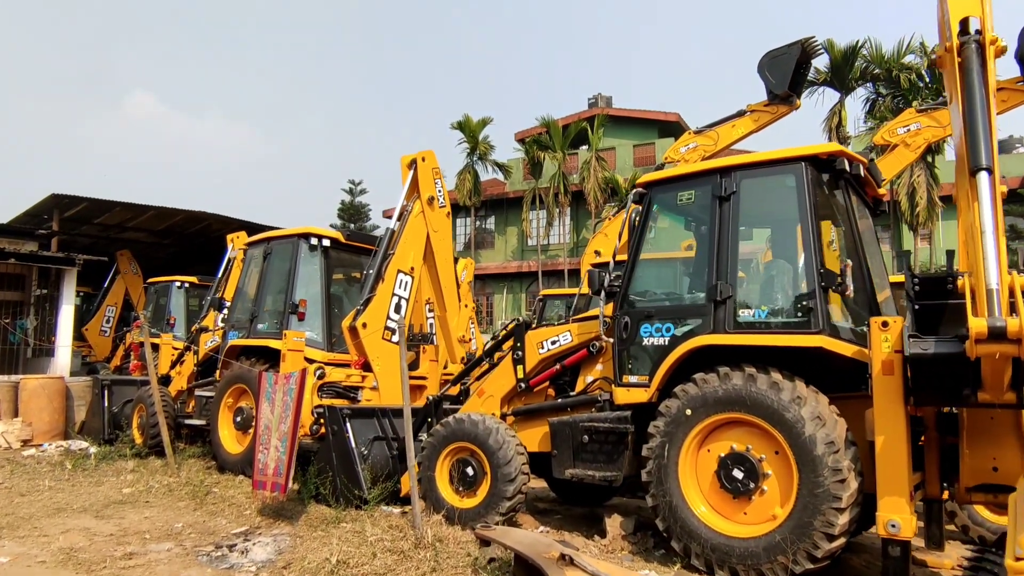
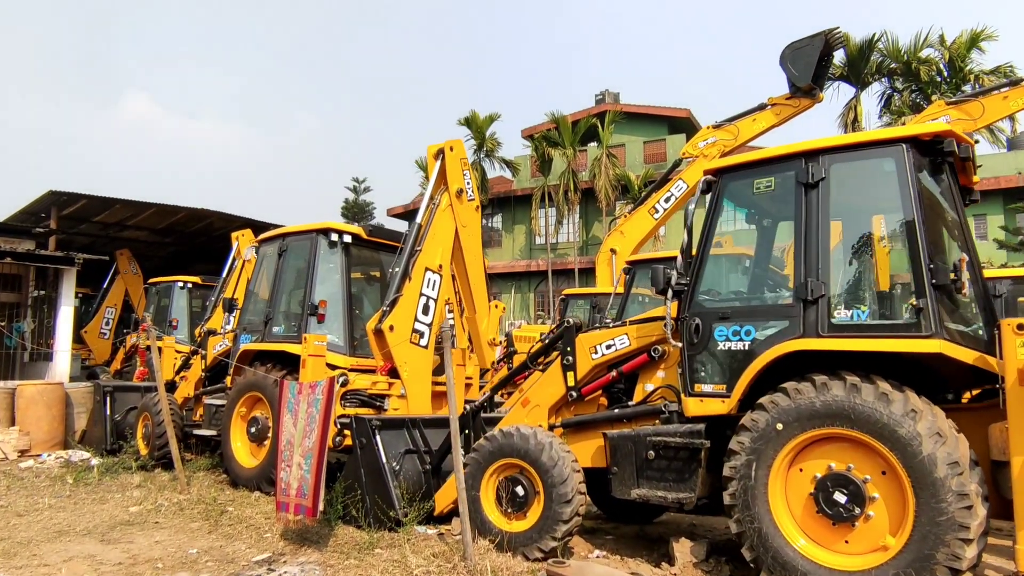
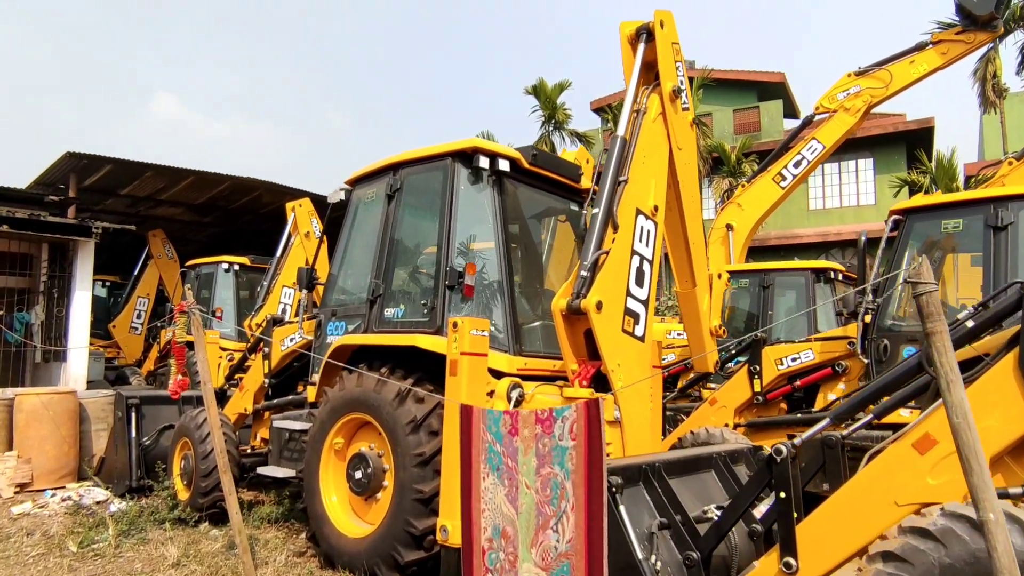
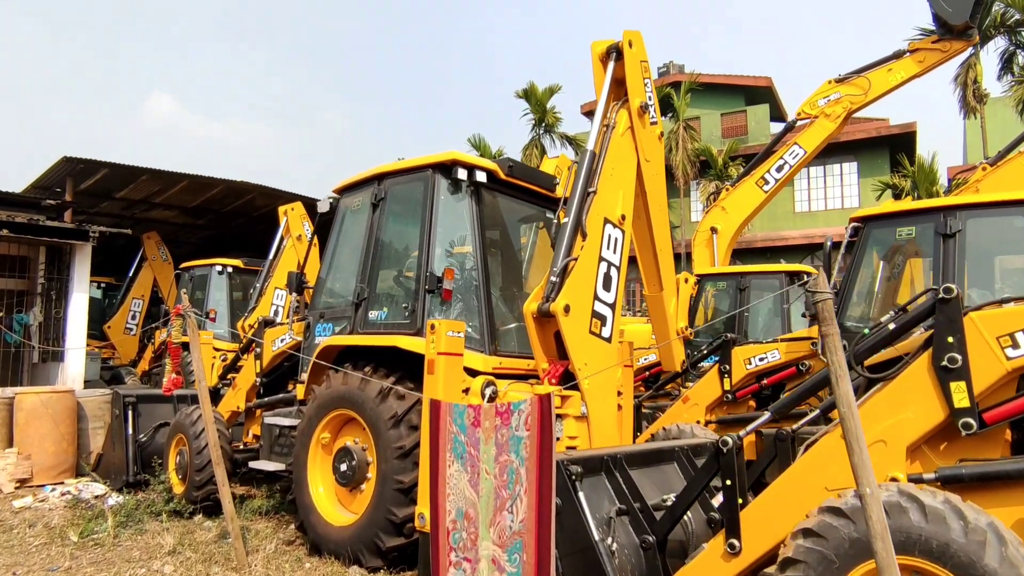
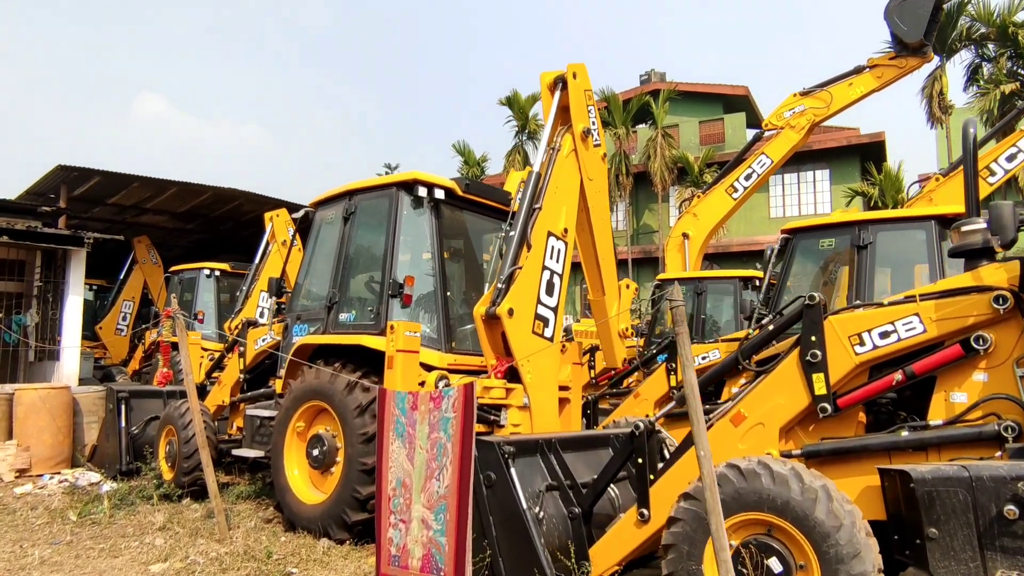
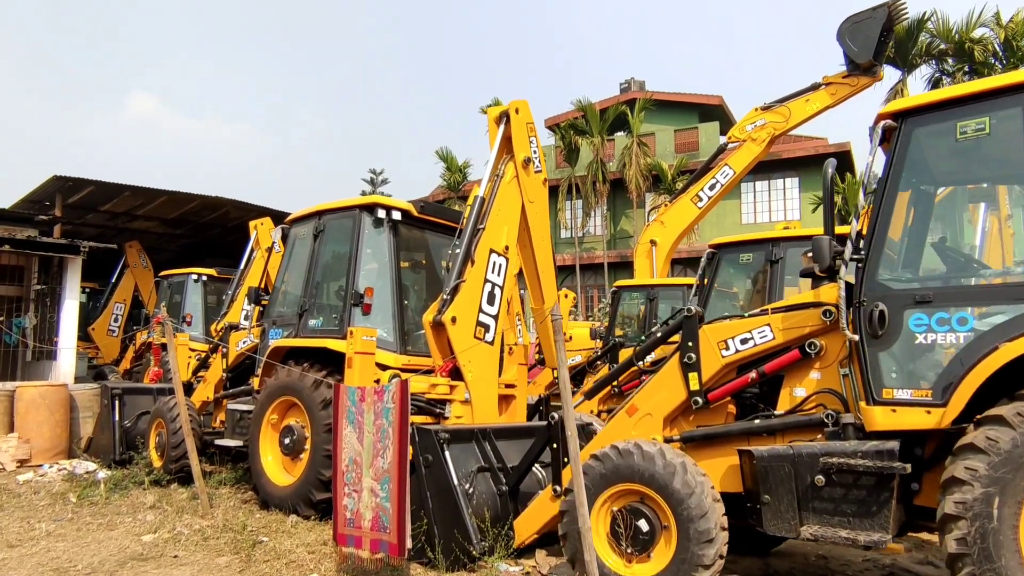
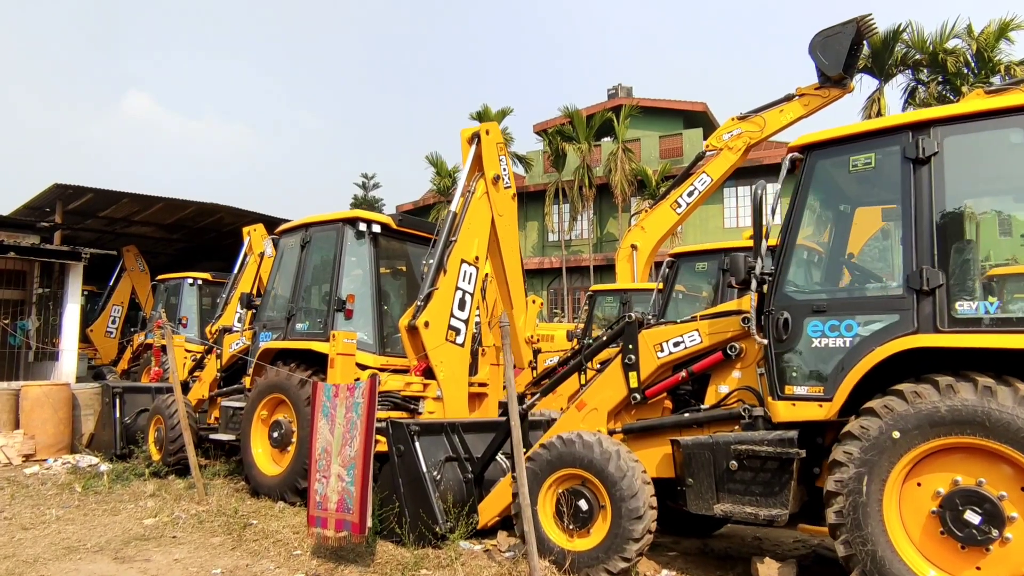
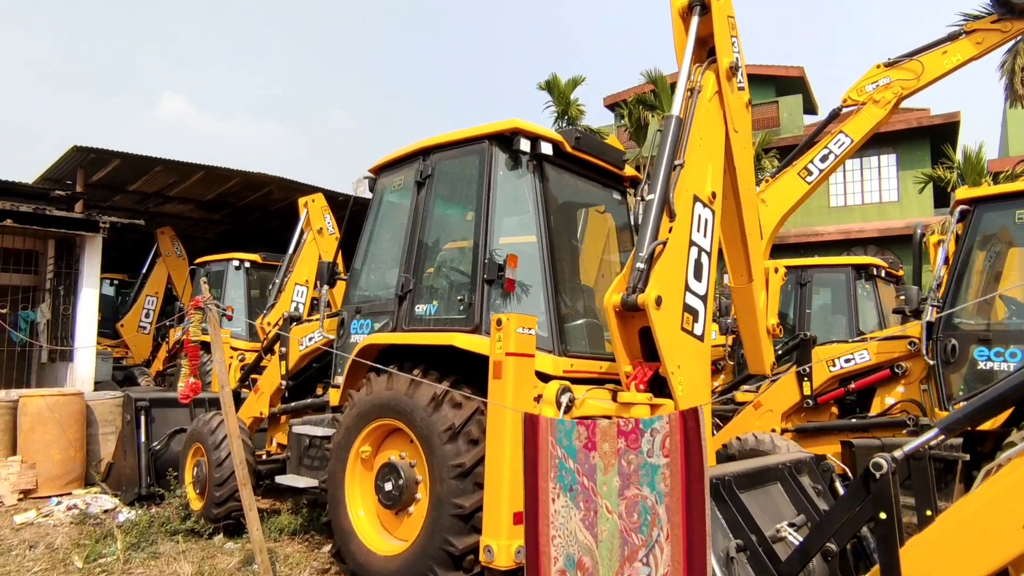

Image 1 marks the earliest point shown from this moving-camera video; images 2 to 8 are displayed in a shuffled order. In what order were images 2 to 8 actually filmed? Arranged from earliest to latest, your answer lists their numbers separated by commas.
2, 7, 6, 5, 4, 3, 8
